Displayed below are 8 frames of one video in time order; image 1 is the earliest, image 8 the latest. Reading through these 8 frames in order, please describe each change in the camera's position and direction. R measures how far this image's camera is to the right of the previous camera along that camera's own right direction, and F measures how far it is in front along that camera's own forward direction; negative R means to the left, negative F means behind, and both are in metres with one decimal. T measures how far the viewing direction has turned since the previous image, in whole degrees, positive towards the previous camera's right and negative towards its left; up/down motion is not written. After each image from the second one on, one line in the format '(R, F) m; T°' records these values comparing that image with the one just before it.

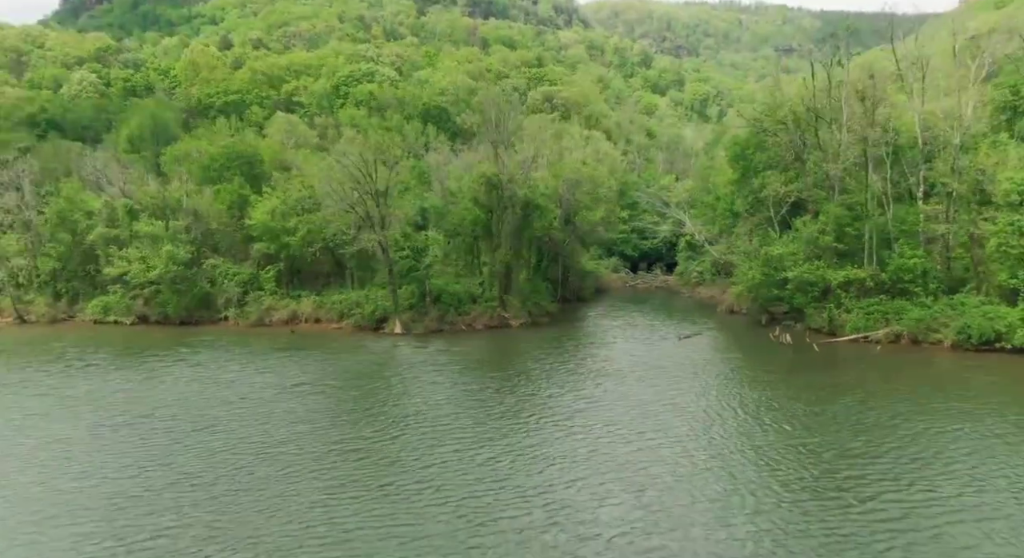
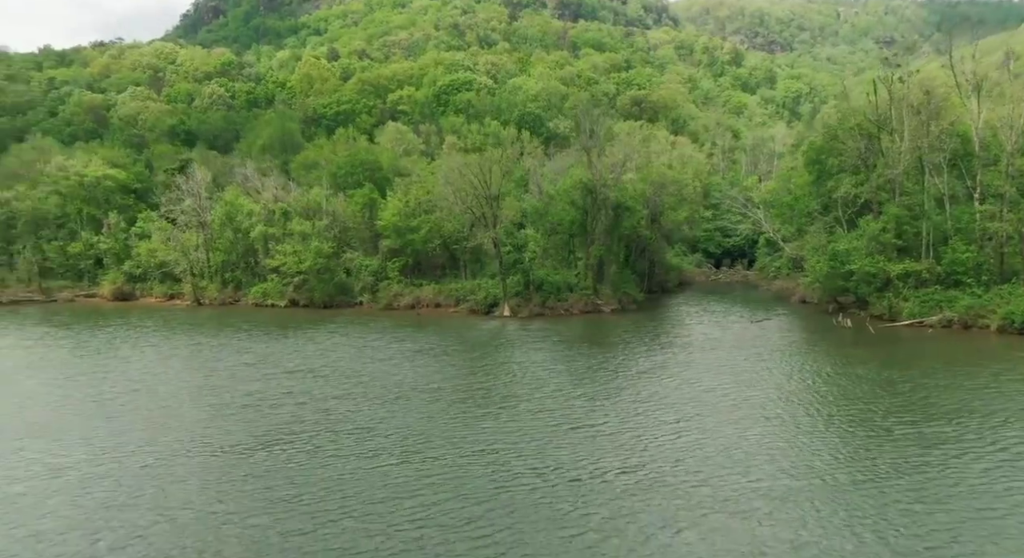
(-0.4, -8.6) m; -7°
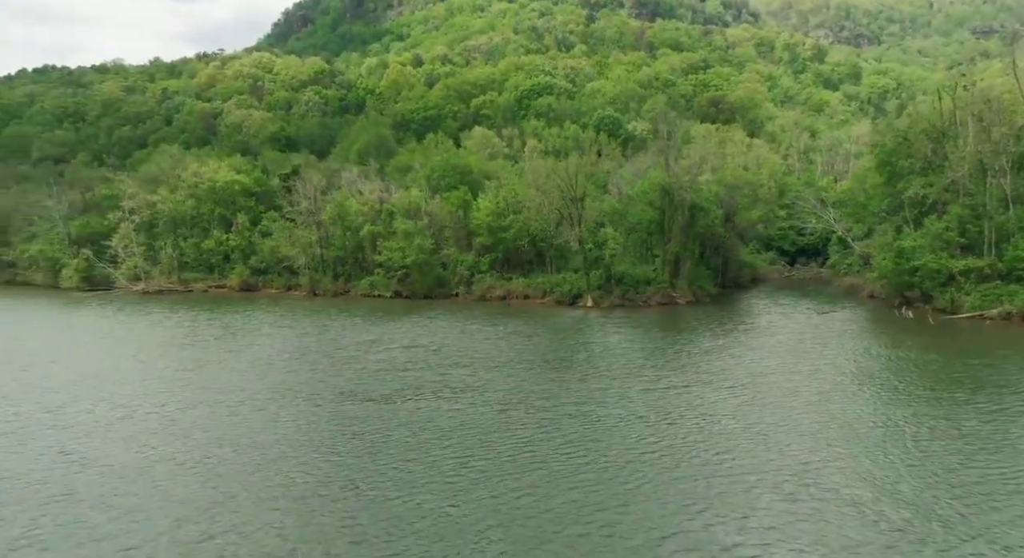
(-0.7, -6.5) m; -6°
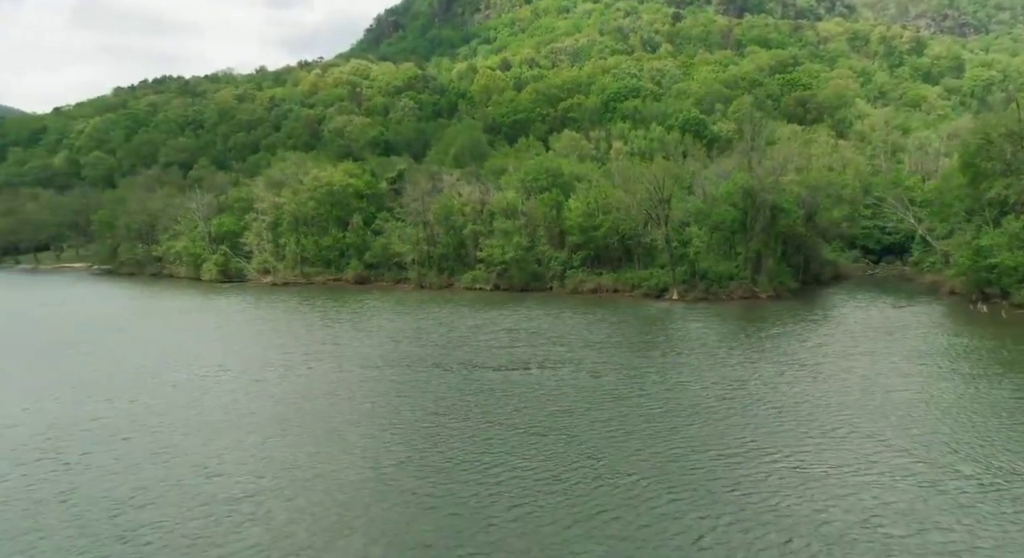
(-0.8, -6.5) m; -6°
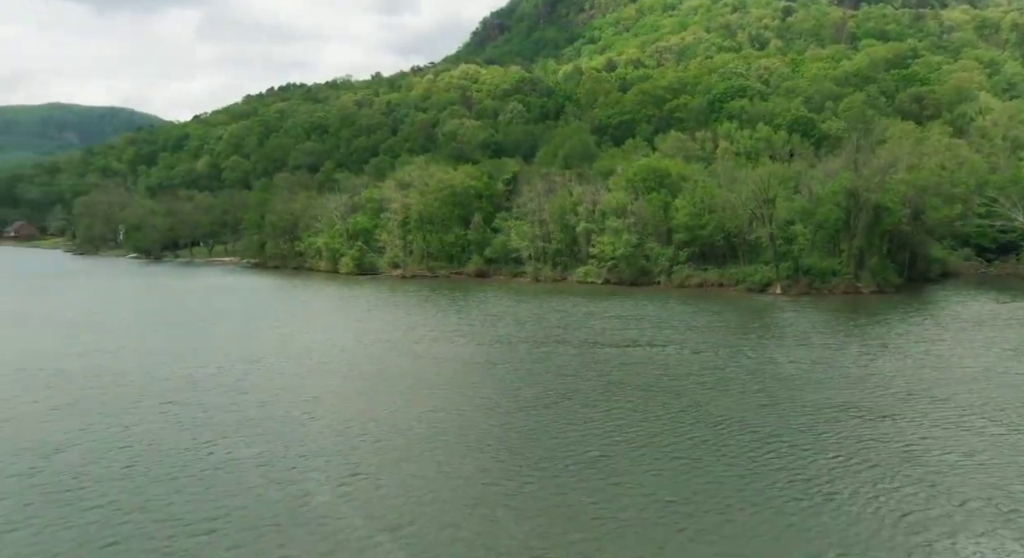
(-1.0, -6.7) m; -8°
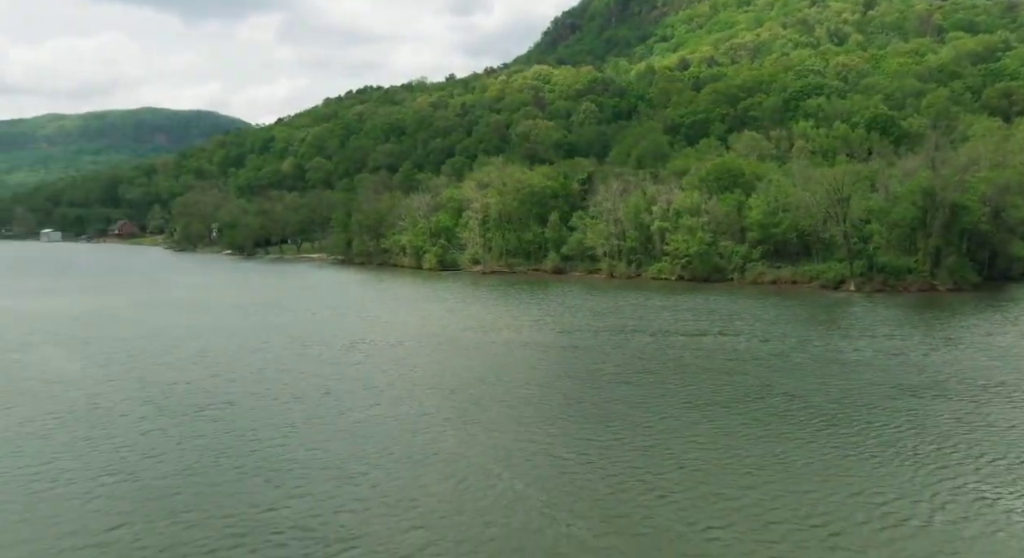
(-0.9, -4.0) m; -5°
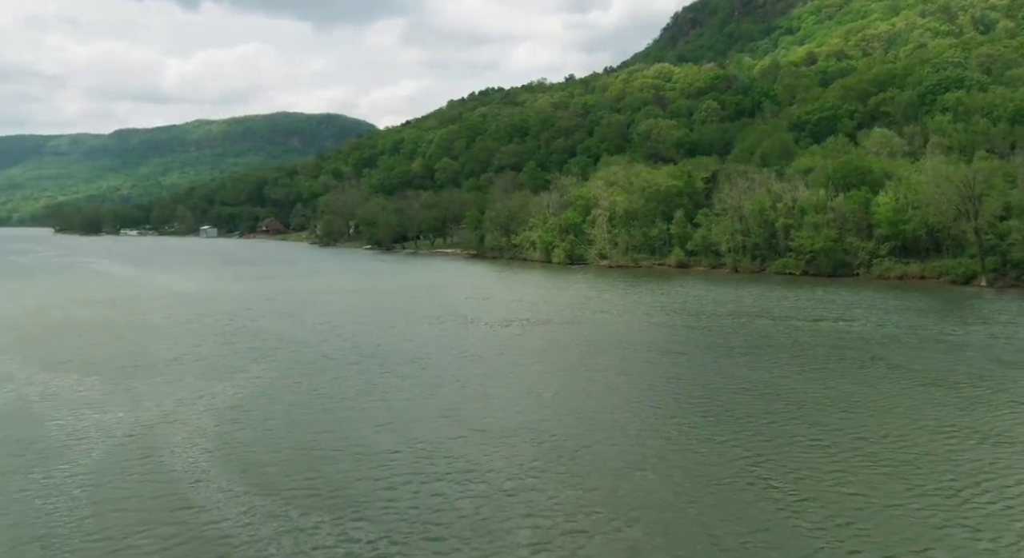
(-1.4, -6.4) m; -9°
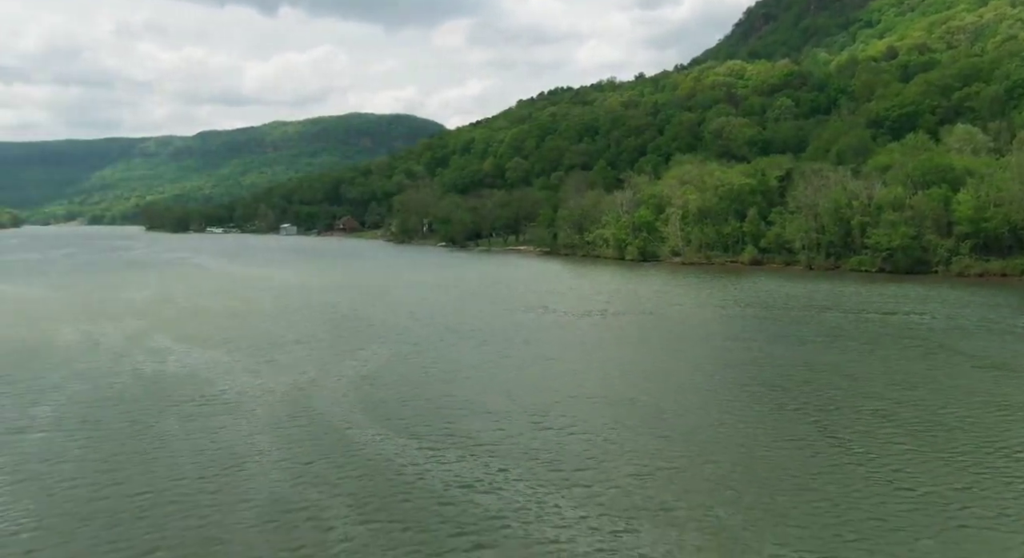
(-1.0, -3.4) m; -5°
